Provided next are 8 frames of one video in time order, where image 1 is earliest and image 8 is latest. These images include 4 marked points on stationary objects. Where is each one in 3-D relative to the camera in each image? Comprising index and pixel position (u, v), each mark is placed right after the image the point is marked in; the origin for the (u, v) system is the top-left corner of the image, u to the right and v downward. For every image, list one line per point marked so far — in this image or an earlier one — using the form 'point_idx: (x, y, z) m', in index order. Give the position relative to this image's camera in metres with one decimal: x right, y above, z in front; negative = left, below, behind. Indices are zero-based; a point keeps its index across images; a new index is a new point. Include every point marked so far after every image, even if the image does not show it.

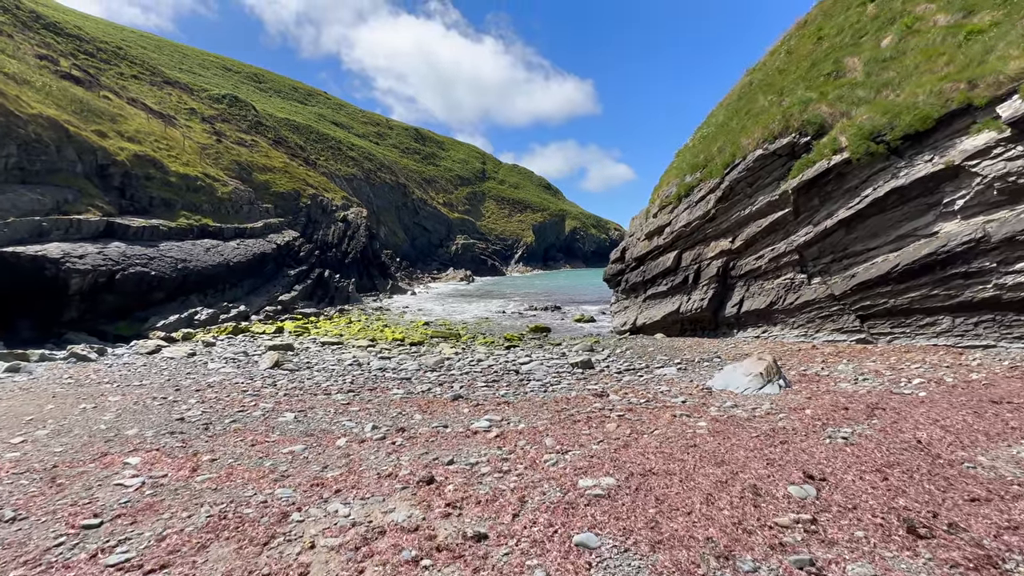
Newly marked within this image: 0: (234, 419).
0: (-5.6, -2.7, +9.1) m
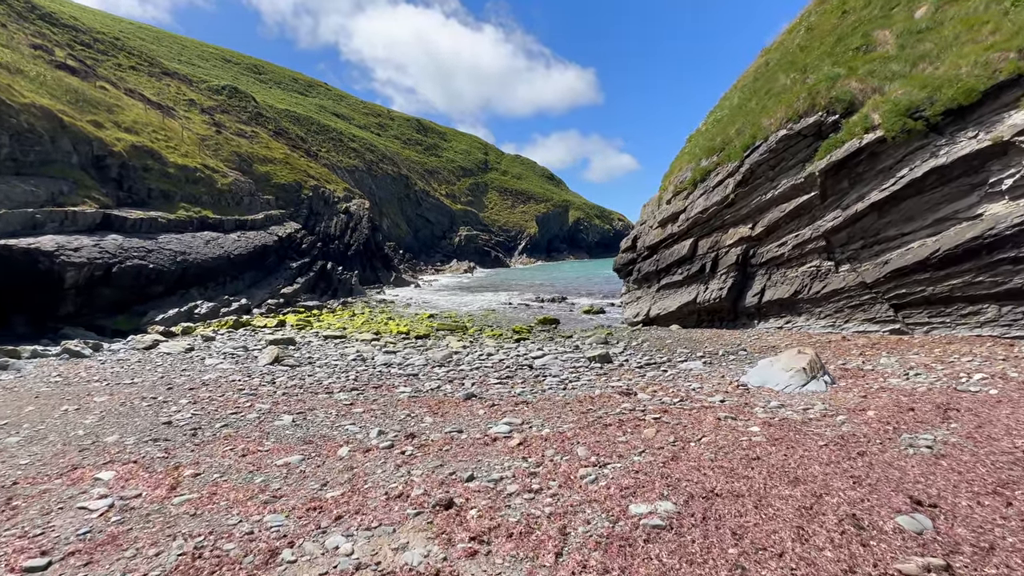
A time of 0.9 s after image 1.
0: (-5.3, -2.5, +8.2) m
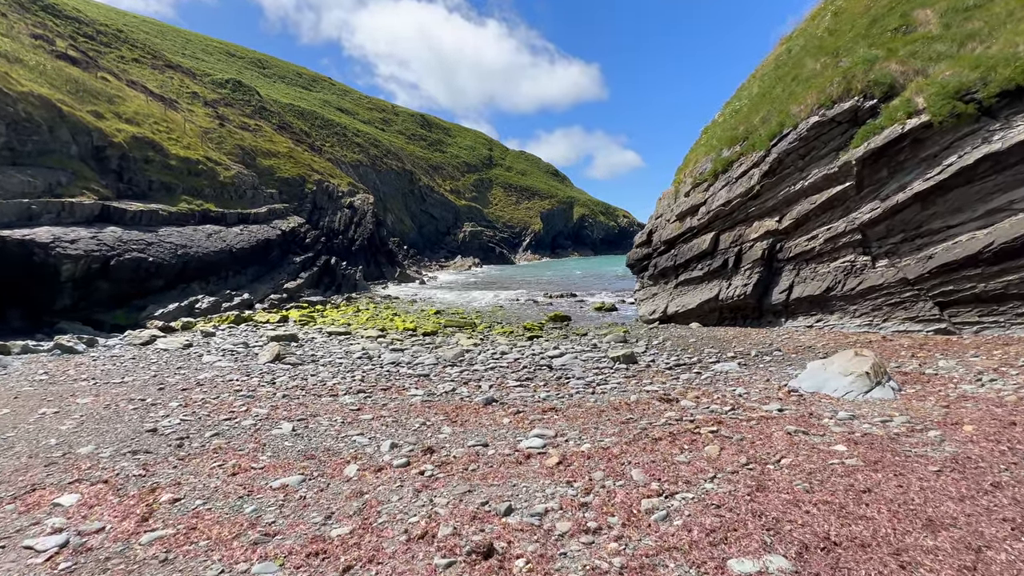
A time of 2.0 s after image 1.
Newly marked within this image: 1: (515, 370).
0: (-4.8, -2.3, +7.3) m
1: (+0.1, -2.3, +12.5) m
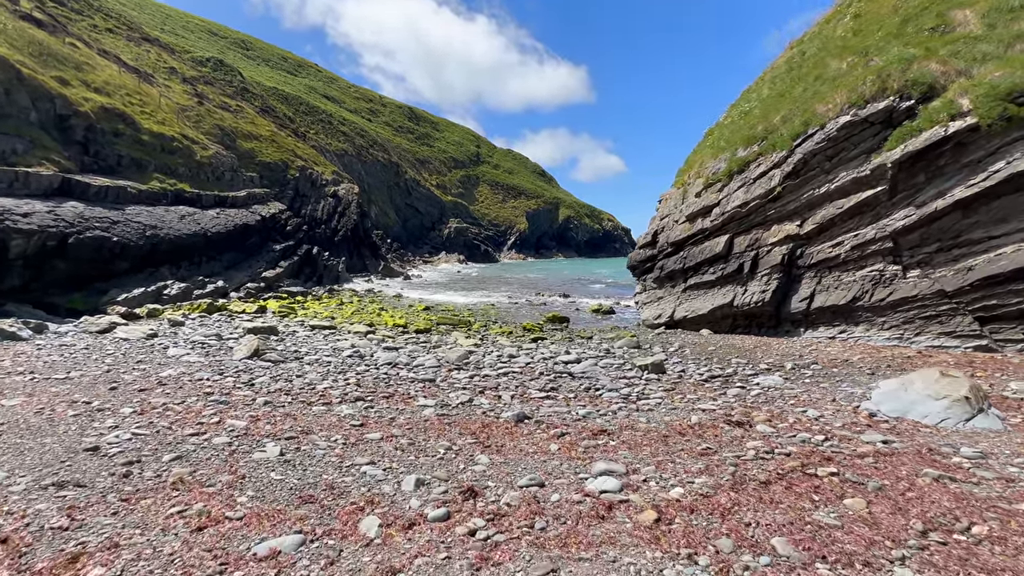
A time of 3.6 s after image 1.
0: (-4.1, -2.0, +5.6) m
1: (+0.5, -2.2, +11.0) m
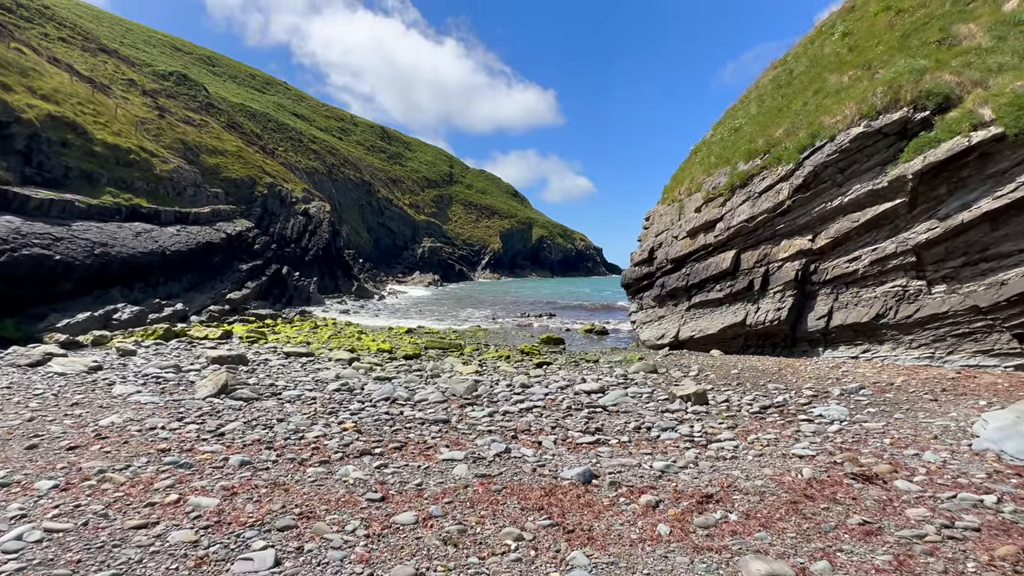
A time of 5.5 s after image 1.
0: (-3.2, -2.3, +3.6) m
1: (+1.1, -2.7, +9.3) m
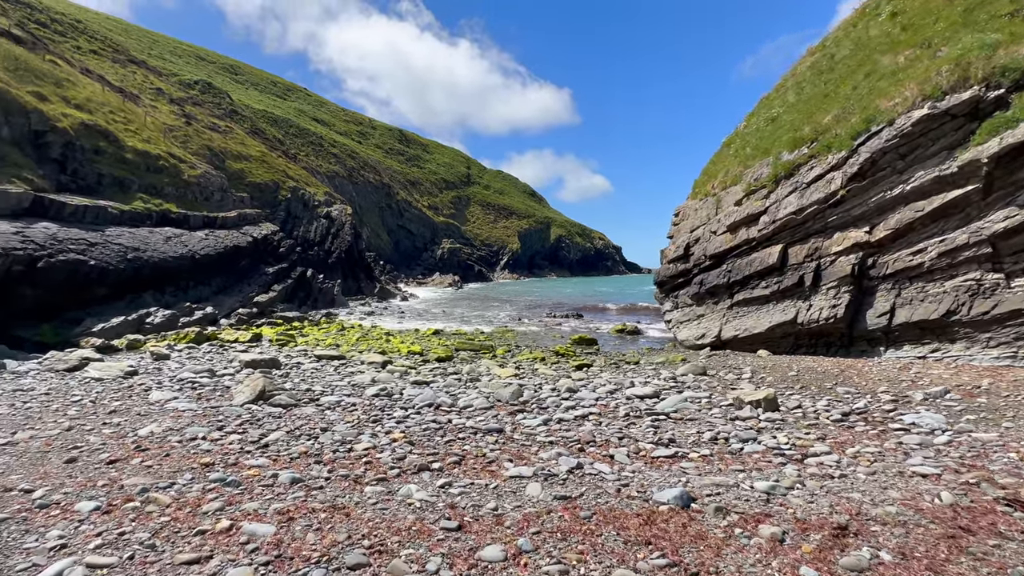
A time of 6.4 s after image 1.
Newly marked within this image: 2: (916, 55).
0: (-2.3, -2.3, +3.1) m
1: (+2.2, -2.6, +8.6) m
2: (+16.1, +9.3, +17.9) m
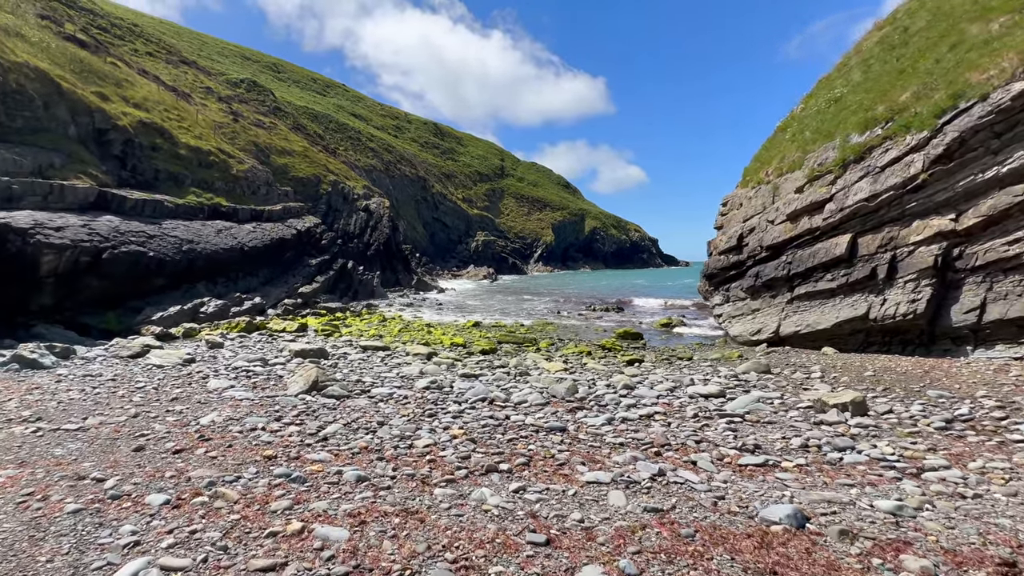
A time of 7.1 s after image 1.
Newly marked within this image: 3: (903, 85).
0: (-1.6, -2.2, +2.8) m
1: (+3.3, -2.4, +8.0) m
2: (+17.9, +9.5, +16.0) m
3: (+16.3, +8.5, +18.7) m
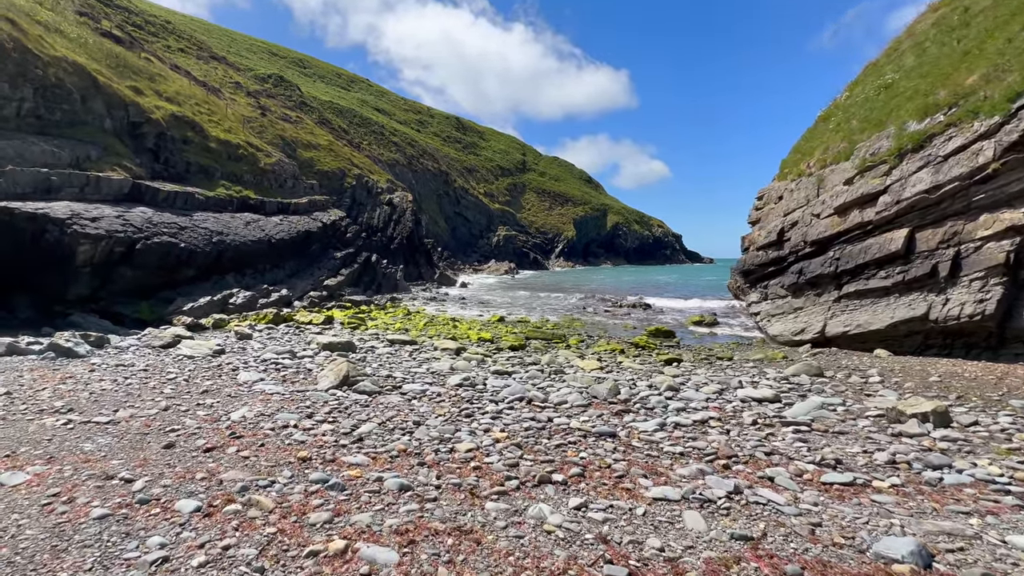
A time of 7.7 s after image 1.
0: (-1.1, -2.1, +2.3) m
1: (+4.0, -2.4, +7.3) m
2: (+19.1, +9.5, +14.5) m
3: (+17.7, +8.5, +17.3) m
